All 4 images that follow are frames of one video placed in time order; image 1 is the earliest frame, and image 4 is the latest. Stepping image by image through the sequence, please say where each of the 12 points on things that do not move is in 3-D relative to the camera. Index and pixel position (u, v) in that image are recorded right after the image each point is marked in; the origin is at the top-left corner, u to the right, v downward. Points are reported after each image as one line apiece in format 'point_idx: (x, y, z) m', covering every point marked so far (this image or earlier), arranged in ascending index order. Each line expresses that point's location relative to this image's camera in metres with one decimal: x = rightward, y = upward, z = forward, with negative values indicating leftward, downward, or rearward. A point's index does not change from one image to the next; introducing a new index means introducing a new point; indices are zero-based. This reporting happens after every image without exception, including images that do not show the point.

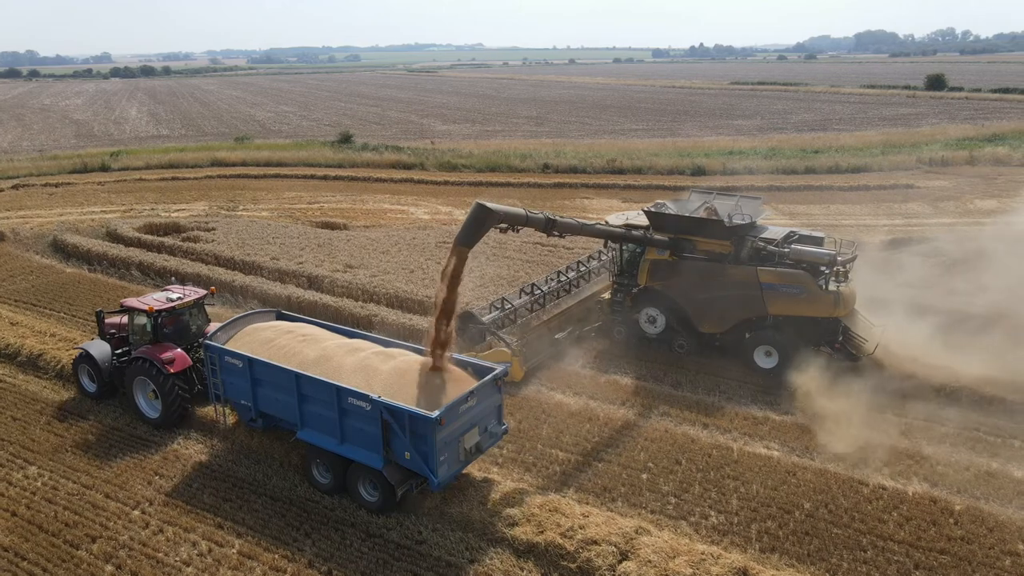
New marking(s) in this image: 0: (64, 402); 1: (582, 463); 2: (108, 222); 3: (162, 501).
0: (-5.9, -1.5, +9.9) m
1: (+0.7, -1.9, +8.4) m
2: (-10.5, +1.7, +19.3) m
3: (-3.7, -2.2, +7.7) m
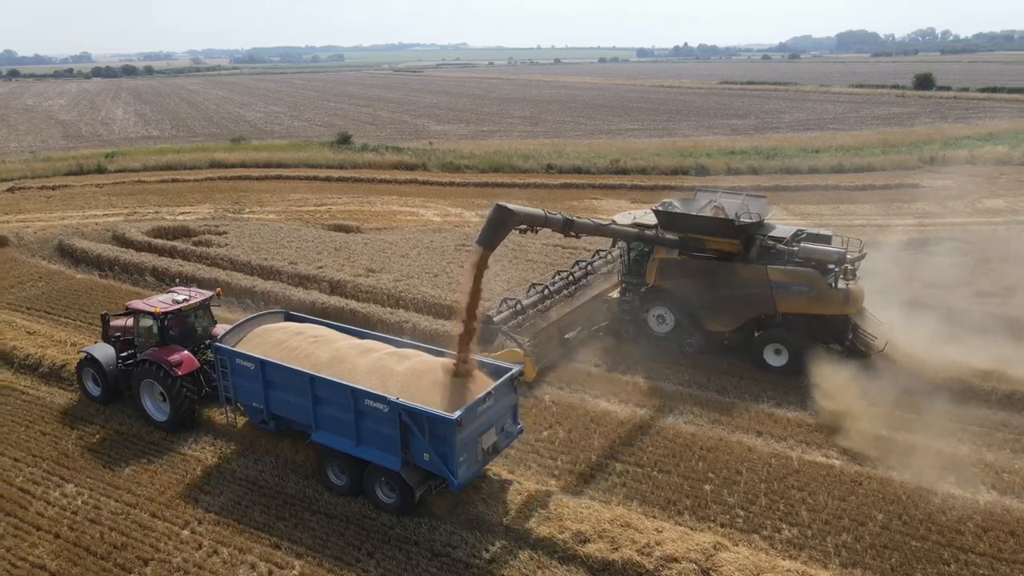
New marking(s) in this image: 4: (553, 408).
0: (-5.4, -1.6, +9.5) m
1: (+1.4, -2.0, +8.1) m
2: (-10.1, +1.5, +18.8) m
3: (-3.1, -2.3, +7.4) m
4: (+0.4, -1.5, +9.8) m
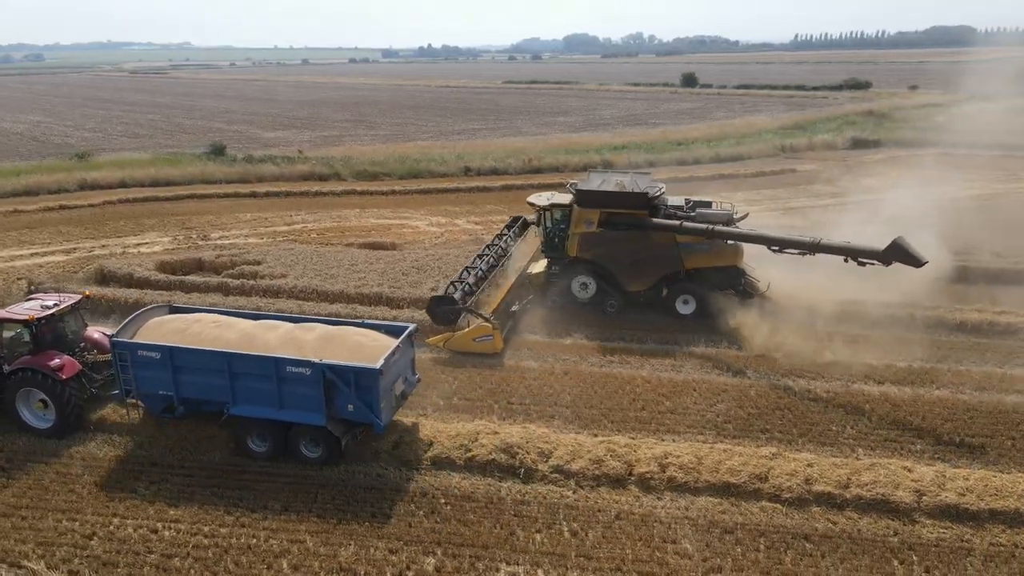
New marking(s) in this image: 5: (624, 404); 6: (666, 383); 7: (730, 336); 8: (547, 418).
0: (-1.2, -2.1, +8.0) m
1: (+5.6, -1.8, +8.8) m
2: (-8.9, +0.4, +15.4) m
3: (+1.7, -2.5, +6.7) m
4: (+4.1, -1.4, +10.1) m
5: (+1.5, -1.5, +9.8) m
6: (+2.2, -1.3, +10.4) m
7: (+3.8, -0.8, +12.9) m
8: (+0.5, -1.7, +9.4) m
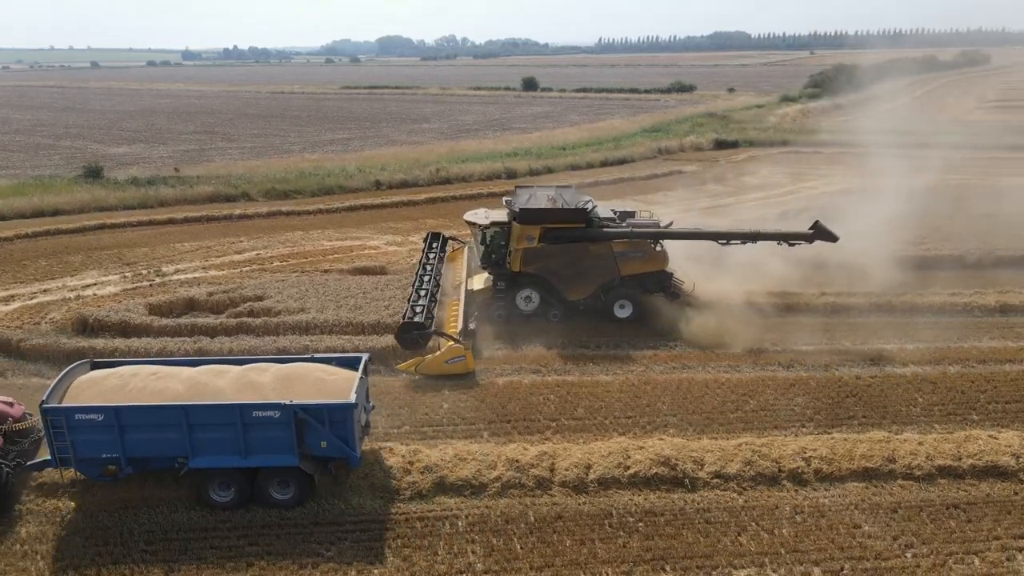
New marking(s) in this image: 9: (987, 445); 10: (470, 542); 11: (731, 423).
0: (+0.8, -2.4, +8.2) m
1: (+7.2, -1.7, +10.5) m
2: (-8.6, -0.5, +13.6) m
3: (+3.9, -2.6, +7.6) m
4: (+5.4, -1.4, +11.5) m
5: (+2.9, -1.7, +10.6) m
6: (+3.5, -1.4, +11.3) m
7: (+4.4, -0.8, +14.2) m
8: (+2.0, -1.9, +10.0) m
9: (+5.9, -1.9, +9.1) m
10: (-0.5, -2.6, +7.7) m
11: (+3.0, -1.8, +10.1) m
